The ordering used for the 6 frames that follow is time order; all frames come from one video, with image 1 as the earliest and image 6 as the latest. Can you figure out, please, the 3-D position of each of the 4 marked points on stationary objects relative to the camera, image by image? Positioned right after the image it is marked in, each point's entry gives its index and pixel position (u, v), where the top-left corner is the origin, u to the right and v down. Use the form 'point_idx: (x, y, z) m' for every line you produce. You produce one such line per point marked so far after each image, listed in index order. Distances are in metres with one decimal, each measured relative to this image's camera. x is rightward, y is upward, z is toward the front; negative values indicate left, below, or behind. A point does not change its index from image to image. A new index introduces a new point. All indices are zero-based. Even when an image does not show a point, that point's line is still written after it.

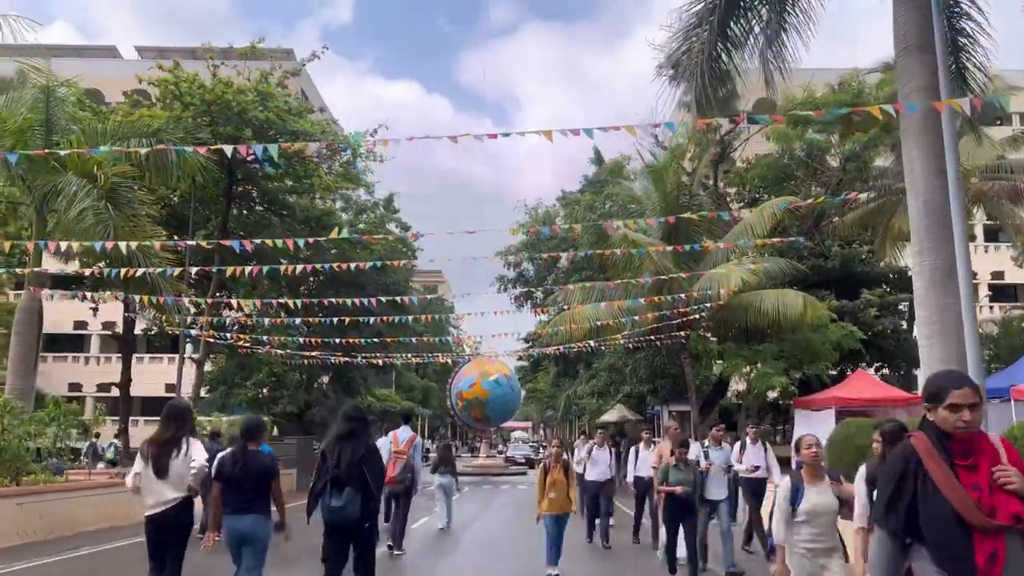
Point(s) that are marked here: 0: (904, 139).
0: (+4.4, +1.7, +10.3) m
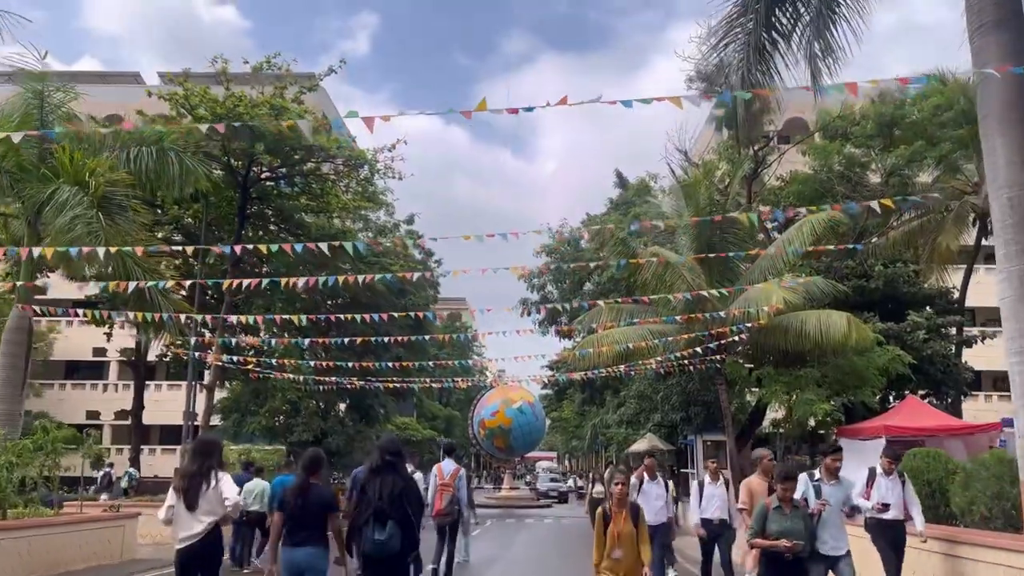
0: (+4.7, +1.6, +9.0) m
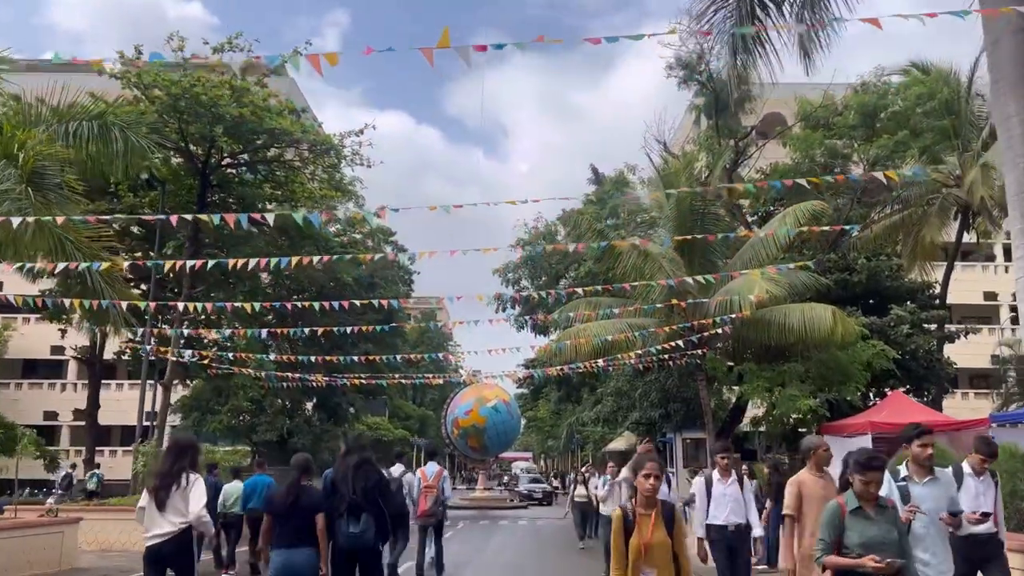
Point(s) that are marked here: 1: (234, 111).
0: (+4.4, +1.8, +8.3) m
1: (-5.9, +3.8, +19.4) m
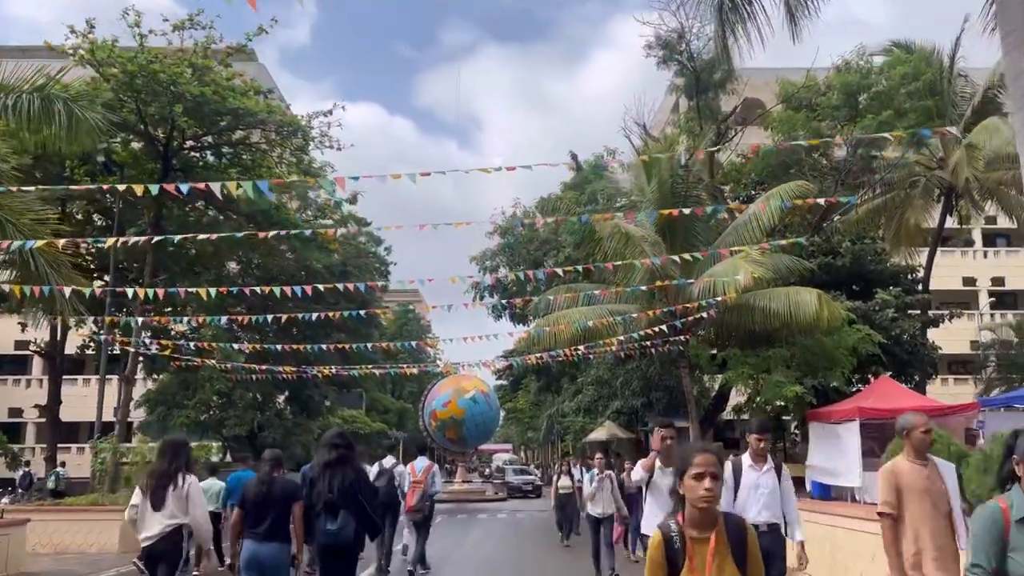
0: (+4.2, +2.0, +7.7) m
1: (-6.4, +4.0, +18.5) m
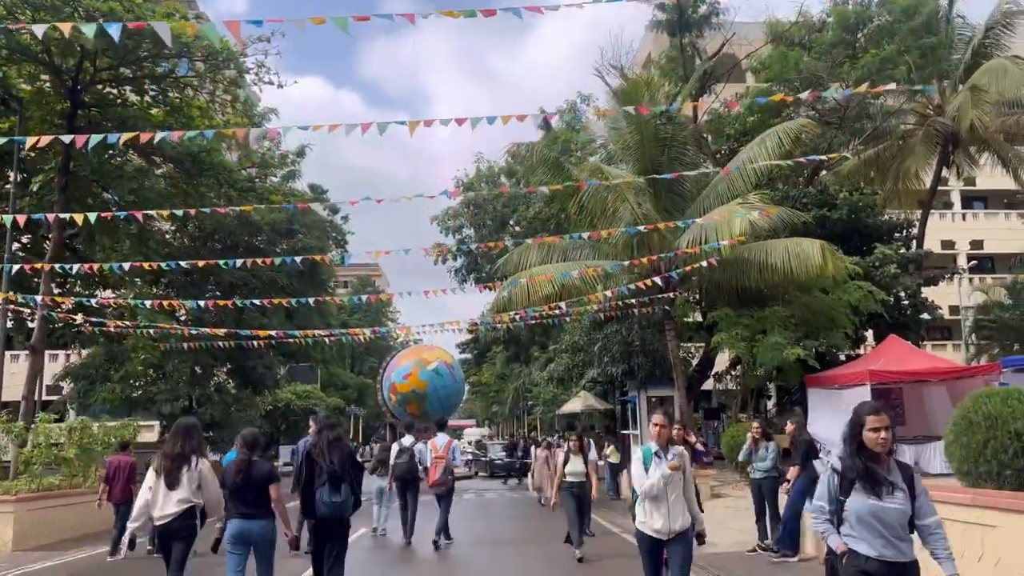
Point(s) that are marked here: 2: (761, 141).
0: (+4.0, +2.6, +5.5) m
1: (-7.0, +4.8, +15.8) m
2: (+5.1, +3.0, +18.6) m
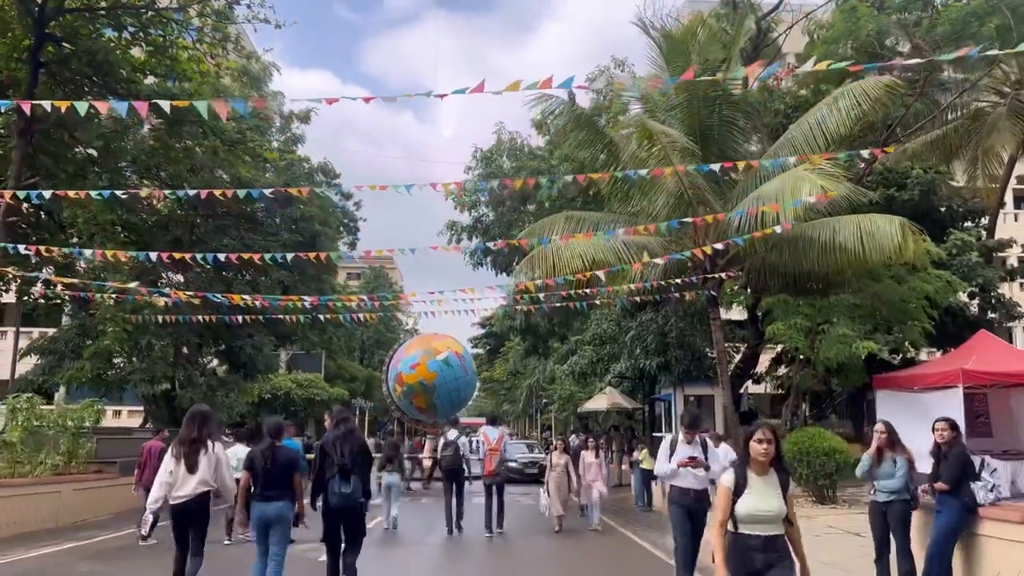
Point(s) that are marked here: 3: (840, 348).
0: (+4.3, +3.0, +2.9) m
1: (-6.5, +5.5, +13.4) m
2: (+5.6, +3.3, +16.0) m
3: (+5.6, -1.0, +15.6) m
